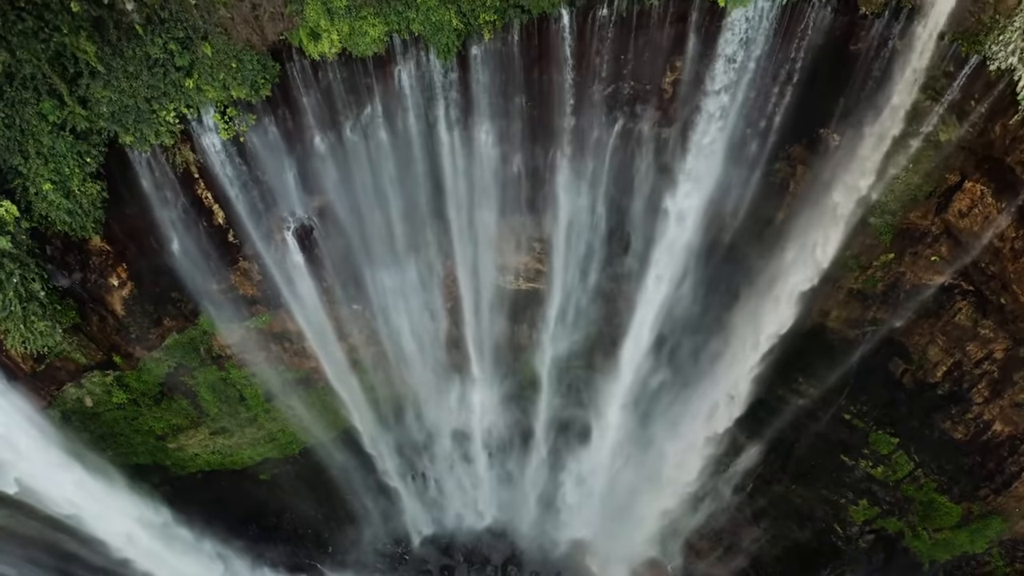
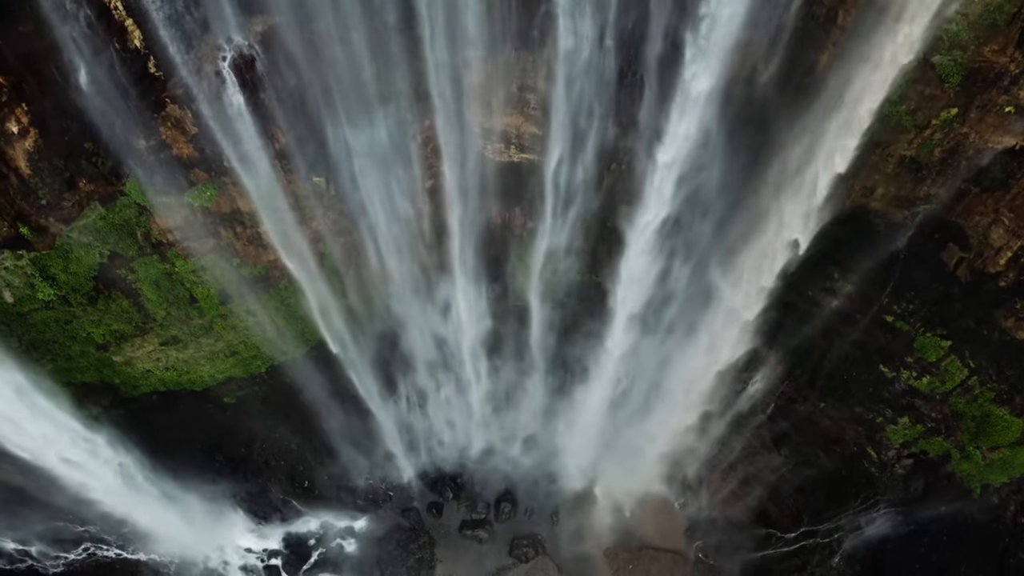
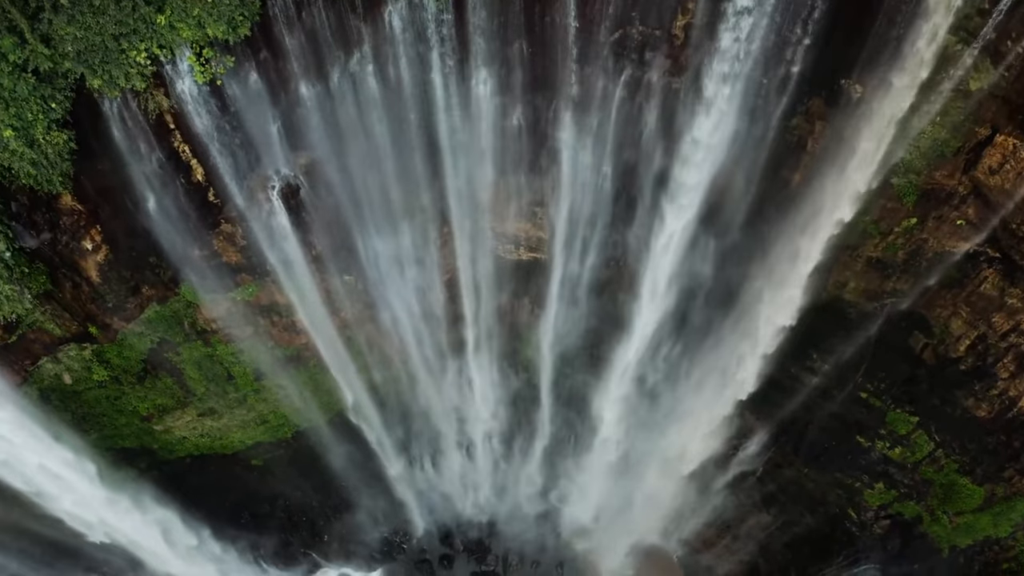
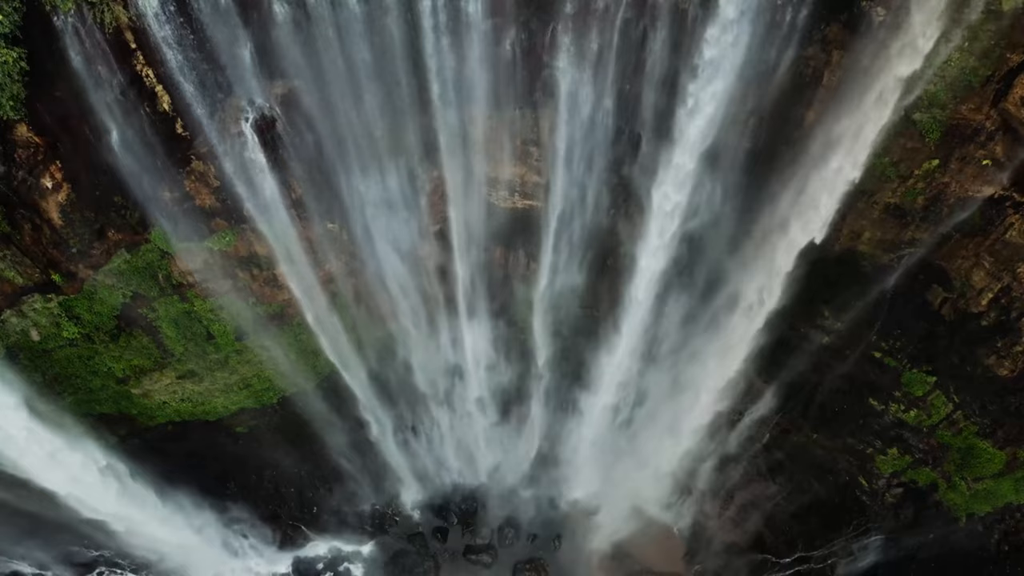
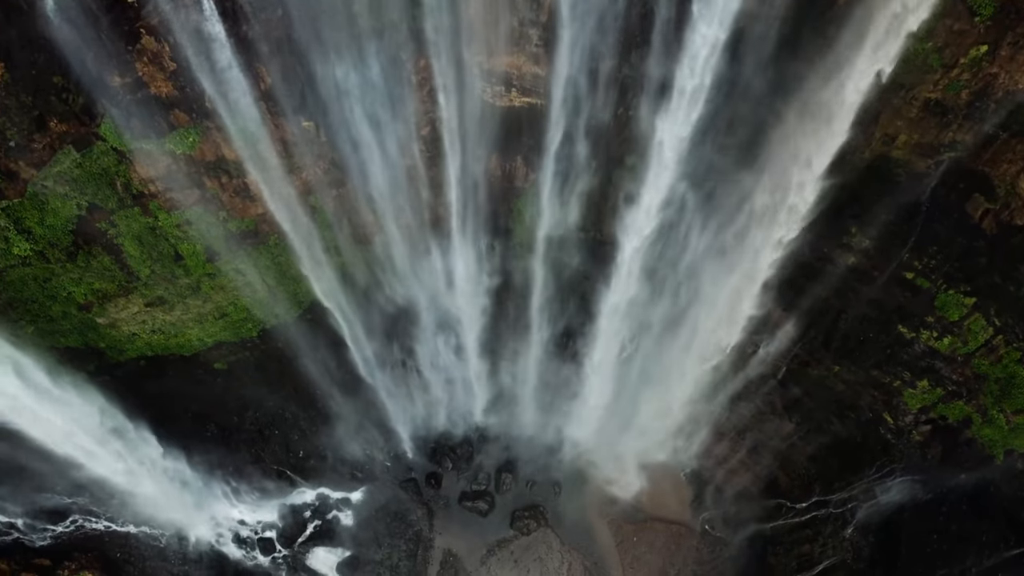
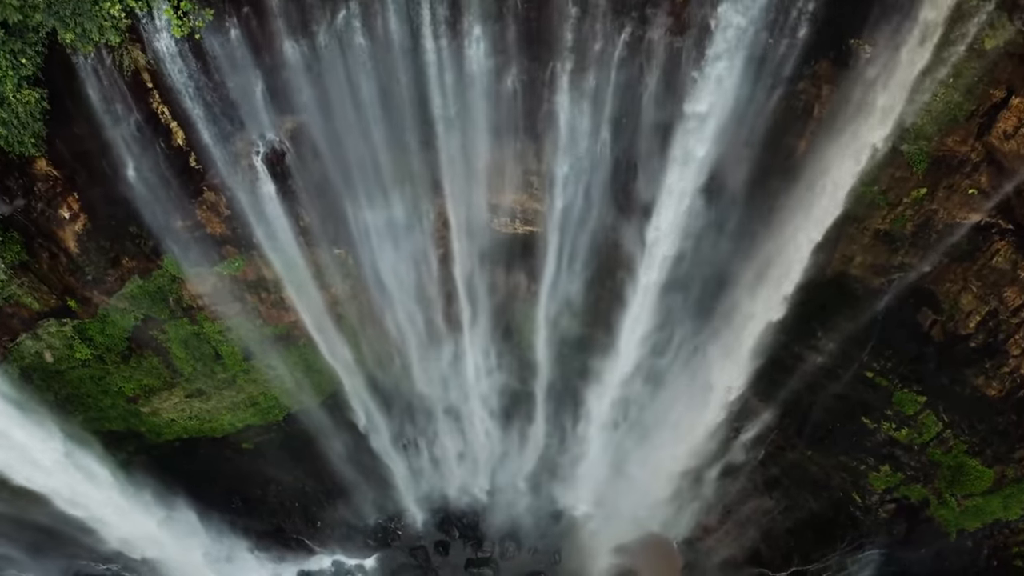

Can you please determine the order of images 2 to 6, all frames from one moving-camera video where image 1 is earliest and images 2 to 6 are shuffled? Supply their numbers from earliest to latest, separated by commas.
3, 6, 4, 2, 5
